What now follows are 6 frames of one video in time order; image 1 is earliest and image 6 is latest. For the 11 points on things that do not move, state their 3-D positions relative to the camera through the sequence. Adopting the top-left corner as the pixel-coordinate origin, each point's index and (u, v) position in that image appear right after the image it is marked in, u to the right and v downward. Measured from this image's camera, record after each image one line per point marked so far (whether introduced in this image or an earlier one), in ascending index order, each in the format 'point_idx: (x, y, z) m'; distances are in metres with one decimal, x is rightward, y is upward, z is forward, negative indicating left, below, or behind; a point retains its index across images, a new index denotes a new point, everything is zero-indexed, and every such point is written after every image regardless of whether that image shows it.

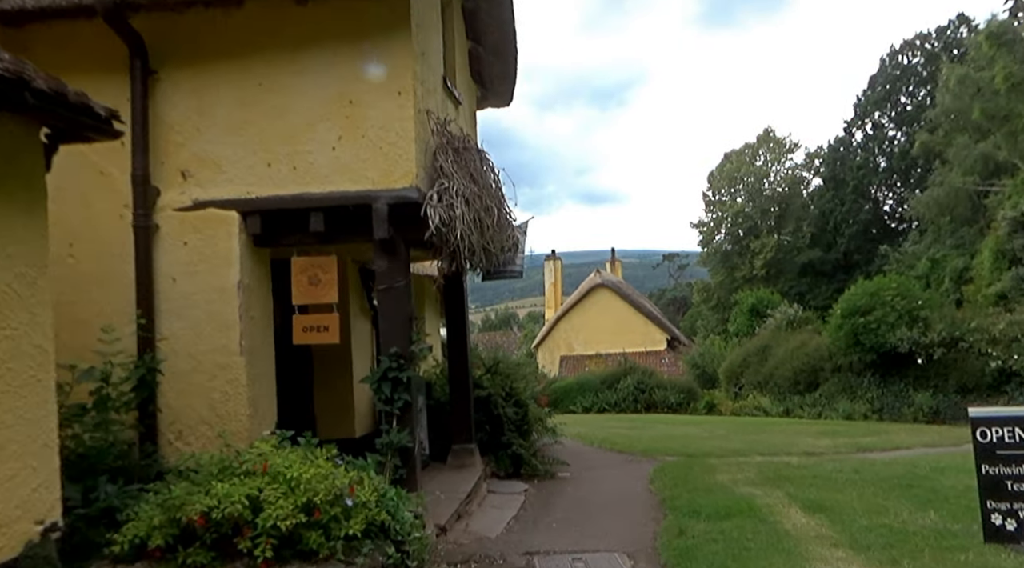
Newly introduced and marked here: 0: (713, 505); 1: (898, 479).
0: (+2.0, -2.1, +7.3) m
1: (+4.8, -2.4, +9.4) m
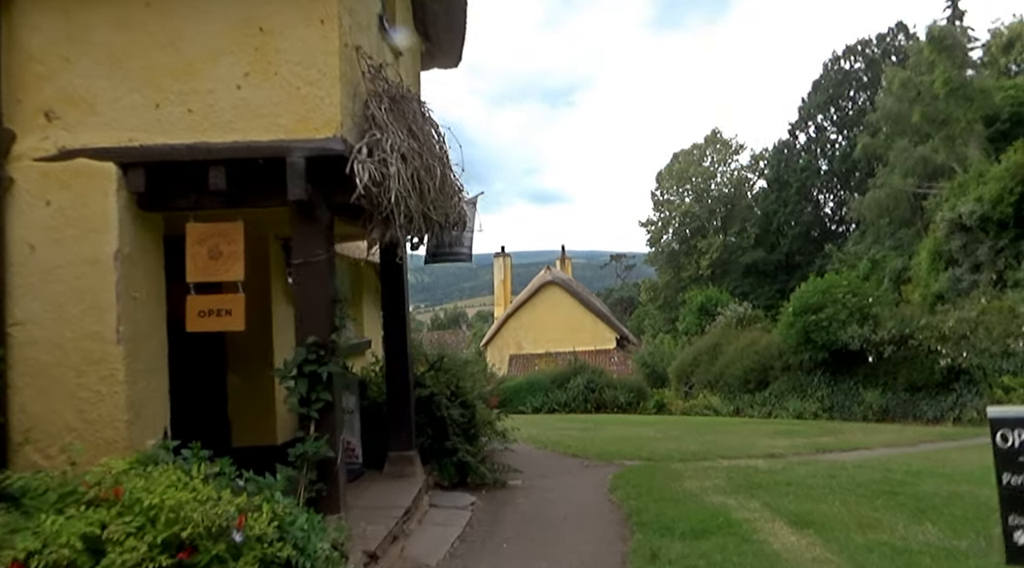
0: (+1.5, -2.0, +6.4) m
1: (+4.2, -2.3, +8.6) m
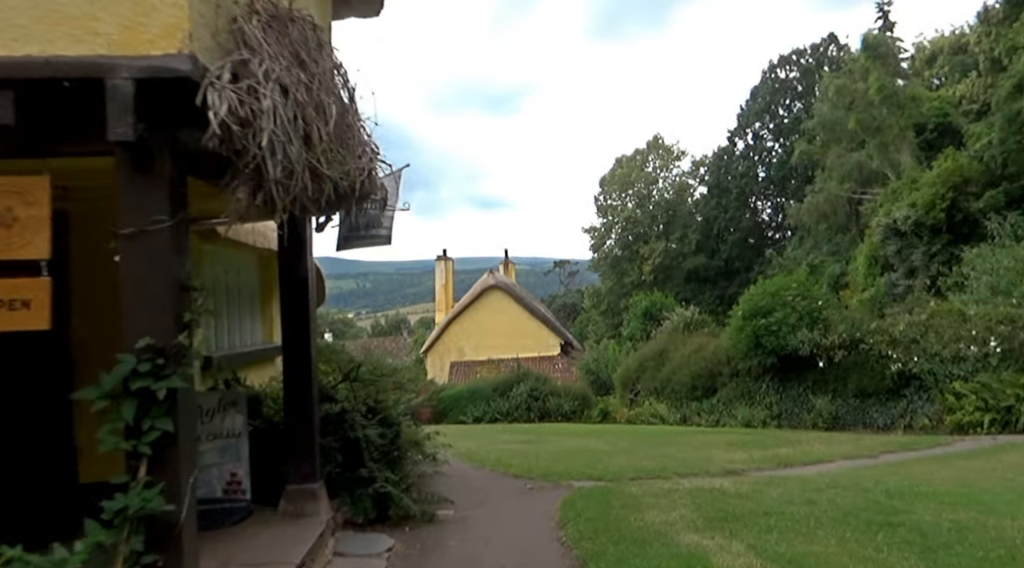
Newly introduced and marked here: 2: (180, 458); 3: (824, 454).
0: (+1.0, -1.9, +5.1) m
1: (+3.5, -2.2, +7.5) m
2: (-1.6, -0.9, +3.7) m
3: (+6.0, -3.2, +14.4) m
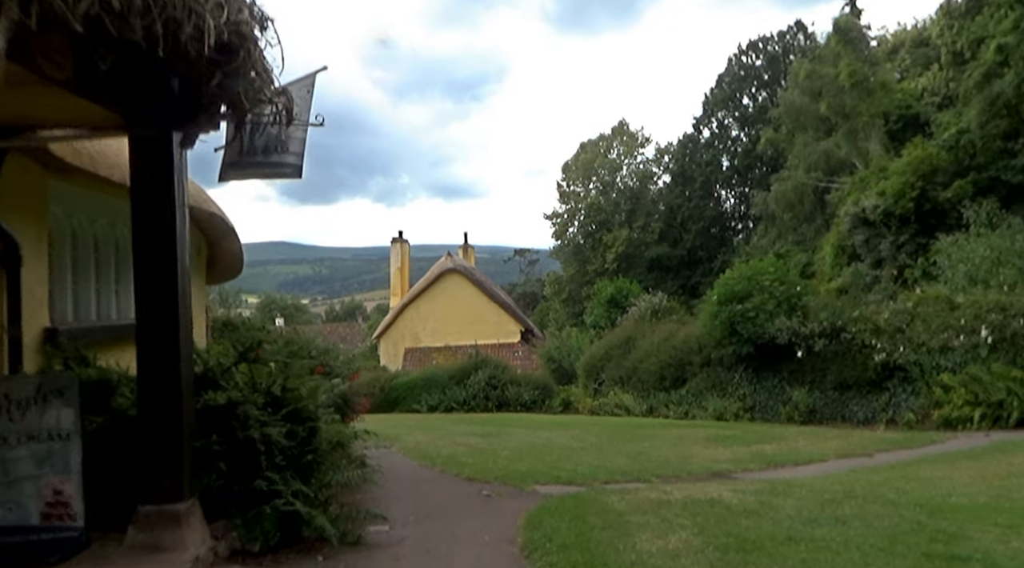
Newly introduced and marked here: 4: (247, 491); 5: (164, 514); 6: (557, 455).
0: (+0.7, -1.6, +3.4) m
1: (+3.1, -2.0, +5.9) m
2: (-1.8, -0.6, +1.8) m
3: (+5.2, -2.9, +13.0) m
4: (-1.9, -1.5, +5.4) m
5: (-2.1, -1.4, +4.5) m
6: (+0.8, -2.8, +12.6) m
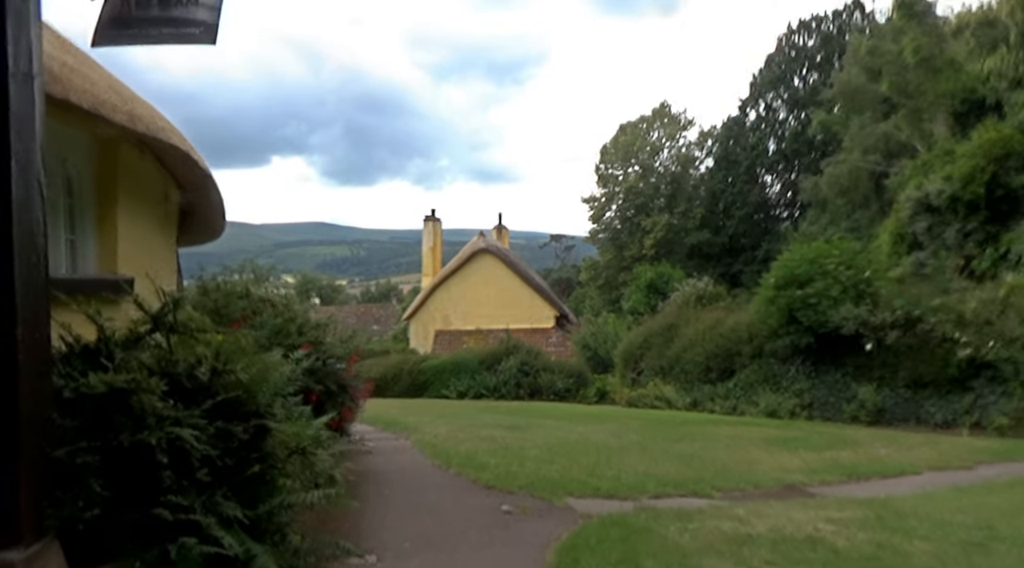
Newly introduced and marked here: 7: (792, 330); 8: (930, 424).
0: (+0.8, -1.4, +1.5) m
1: (+3.2, -1.7, +4.0) m
2: (-1.8, -0.3, +0.1) m
3: (+5.6, -2.6, +10.9) m
4: (-1.7, -1.2, +3.7) m
5: (-2.0, -1.1, +2.7) m
6: (+1.2, -2.4, +10.7) m
7: (+7.2, -1.2, +19.5) m
8: (+9.5, -3.2, +17.1) m
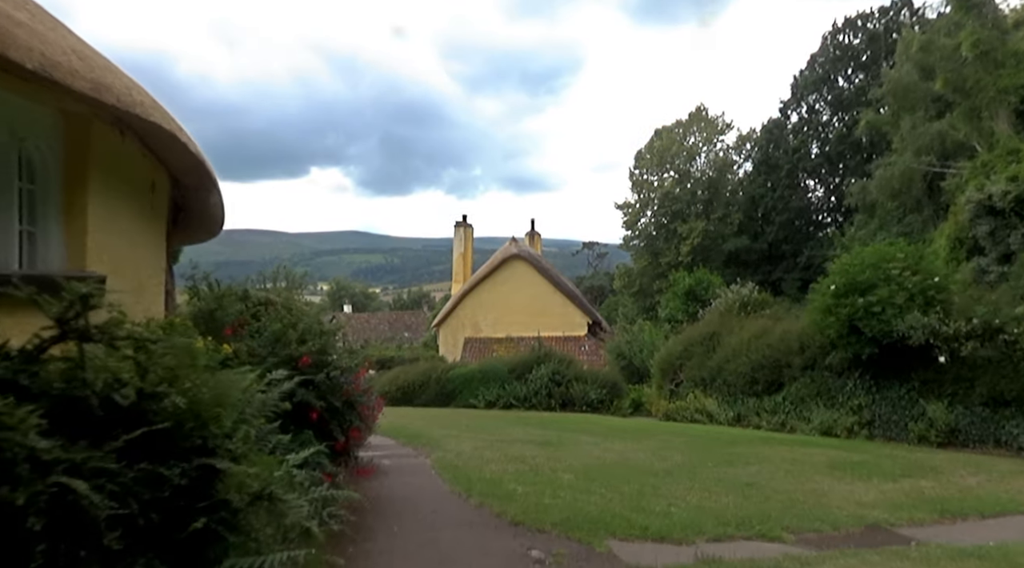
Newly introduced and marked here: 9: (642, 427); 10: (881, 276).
0: (+0.8, -1.3, +0.2) m
1: (+3.3, -1.7, +2.5) m
2: (-1.9, -0.2, -1.2) m
3: (+6.0, -2.6, +9.3) m
4: (-1.6, -1.1, +2.4) m
5: (-1.9, -1.0, +1.5) m
6: (+1.6, -2.4, +9.3) m
7: (+7.9, -1.4, +17.8) m
8: (+10.1, -3.3, +15.3) m
9: (+3.0, -3.4, +17.5) m
10: (+8.4, +0.2, +17.1) m
